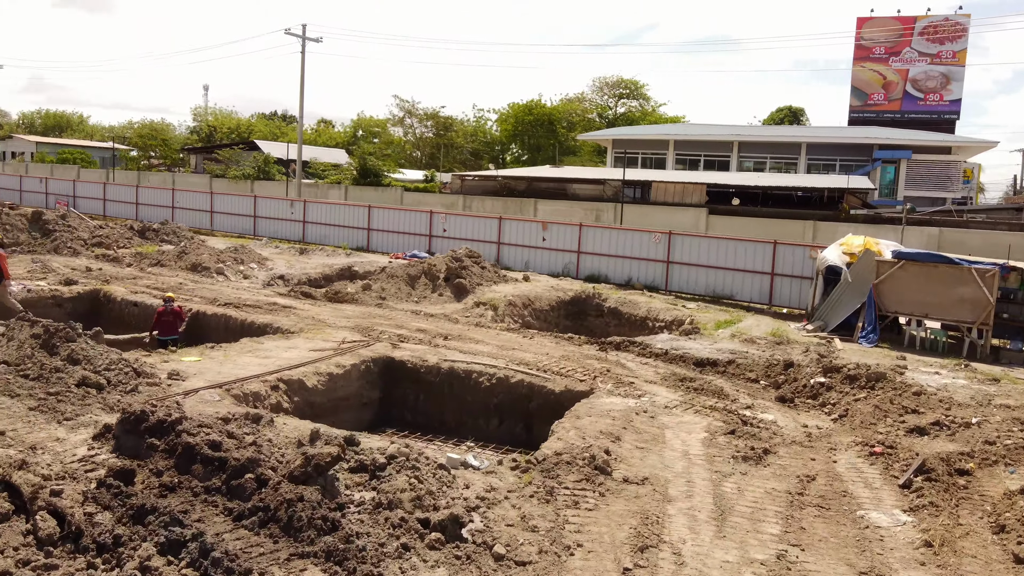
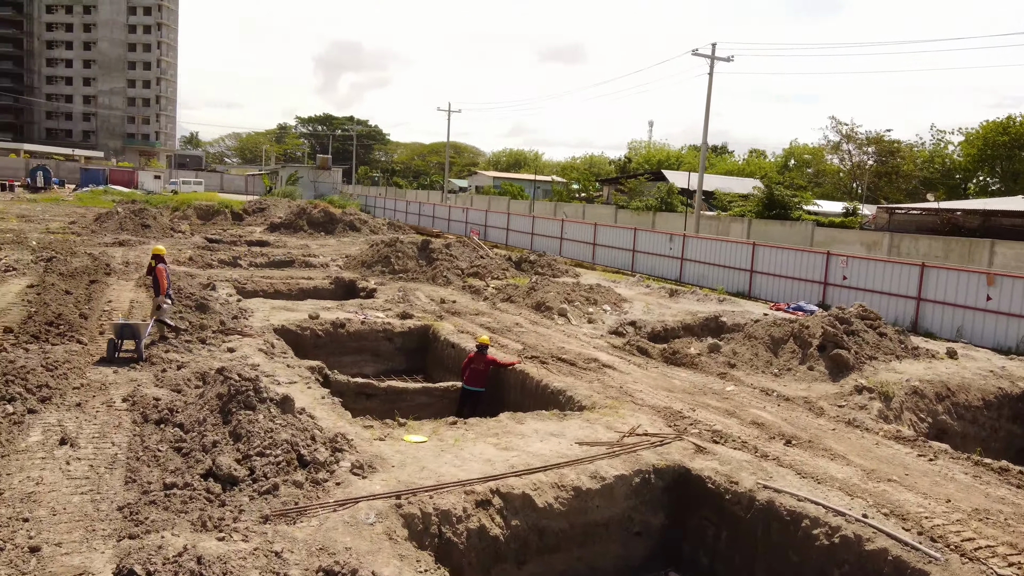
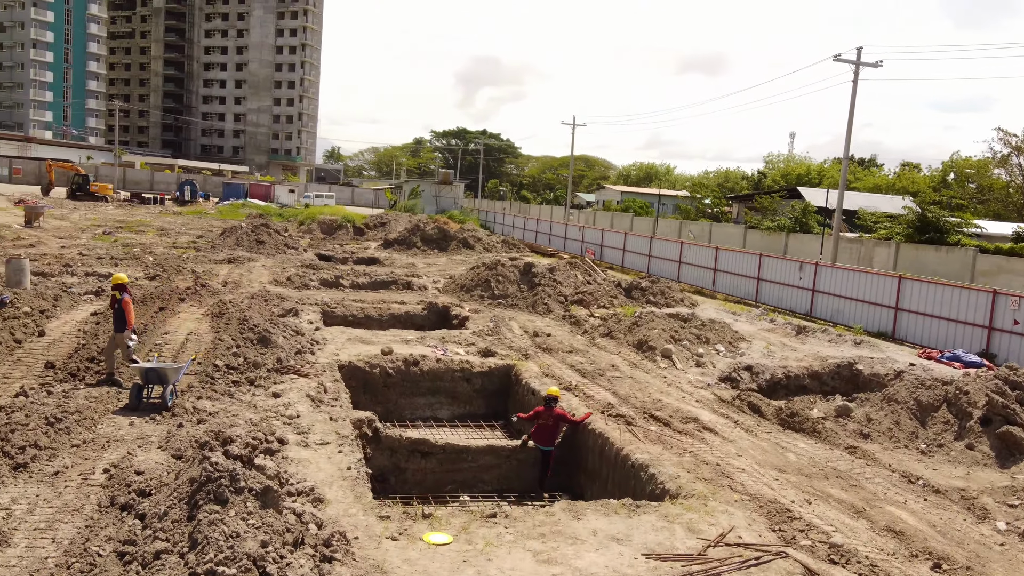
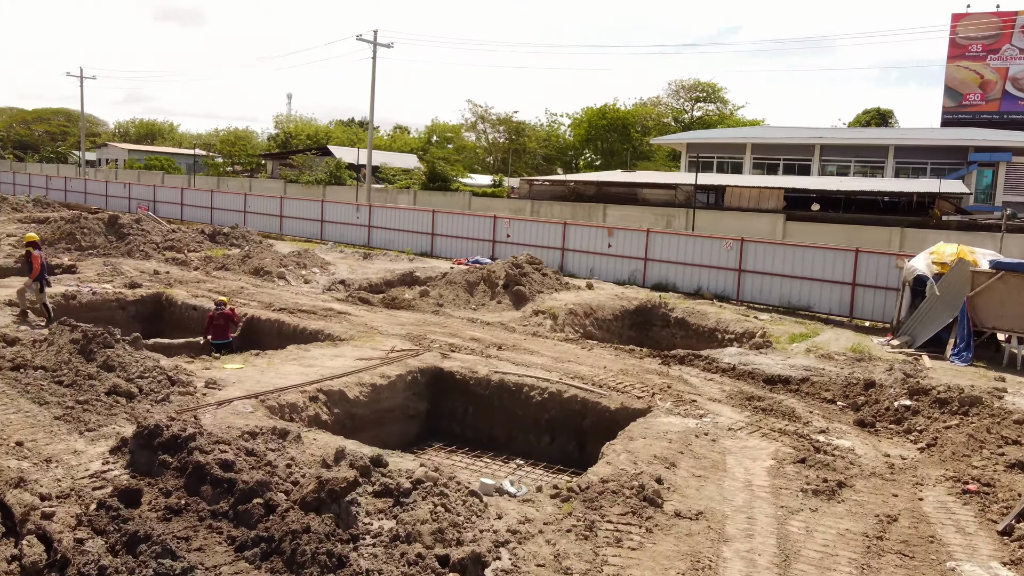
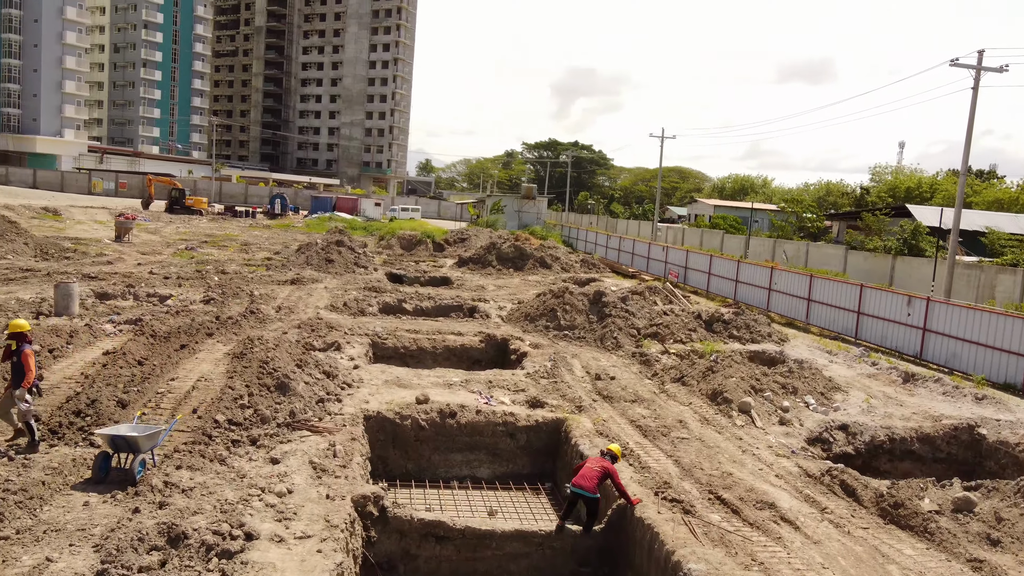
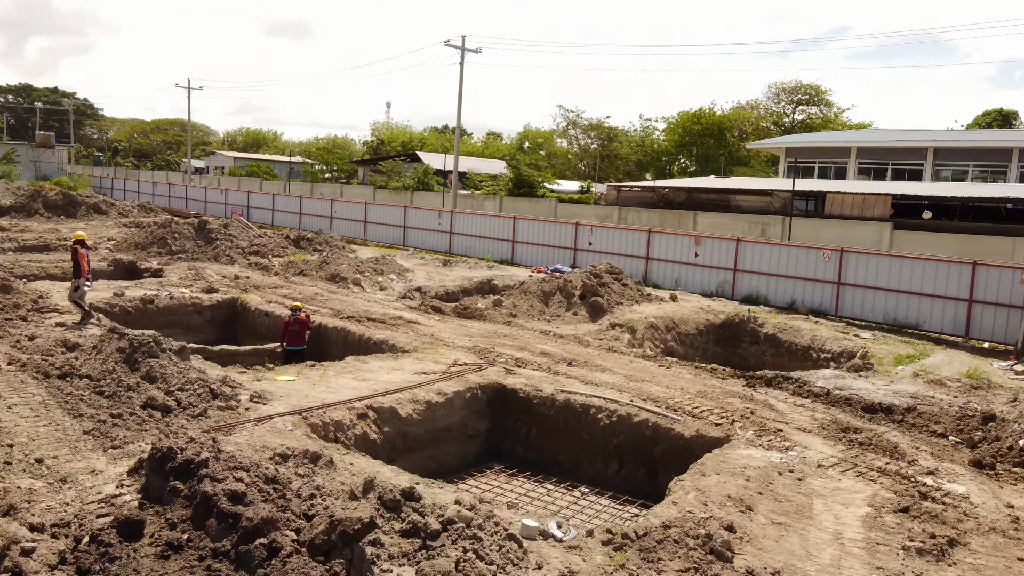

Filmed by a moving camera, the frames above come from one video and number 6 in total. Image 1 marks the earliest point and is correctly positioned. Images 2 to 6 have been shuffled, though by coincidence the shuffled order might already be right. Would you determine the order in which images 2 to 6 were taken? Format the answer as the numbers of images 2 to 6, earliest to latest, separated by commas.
4, 6, 2, 3, 5
